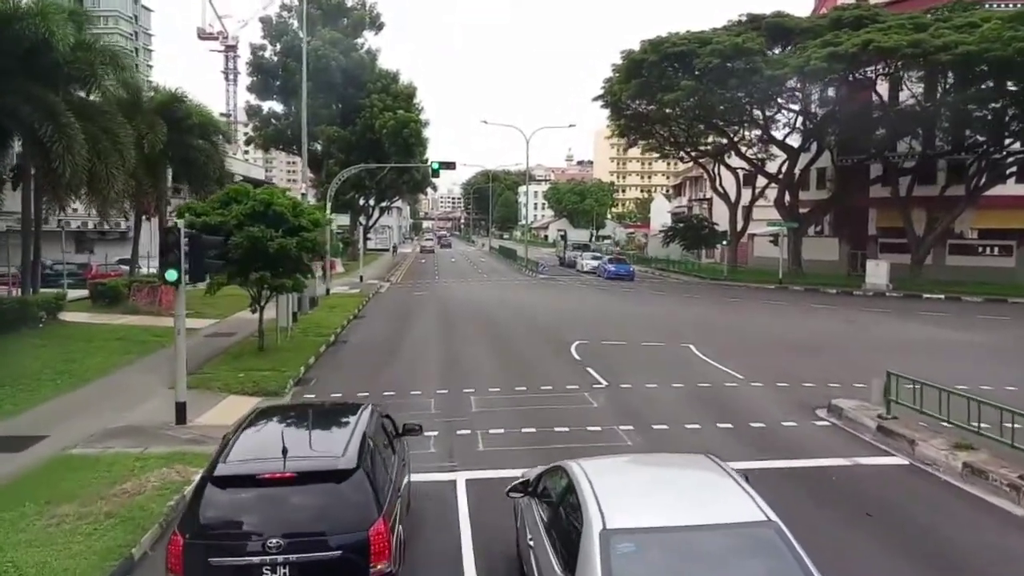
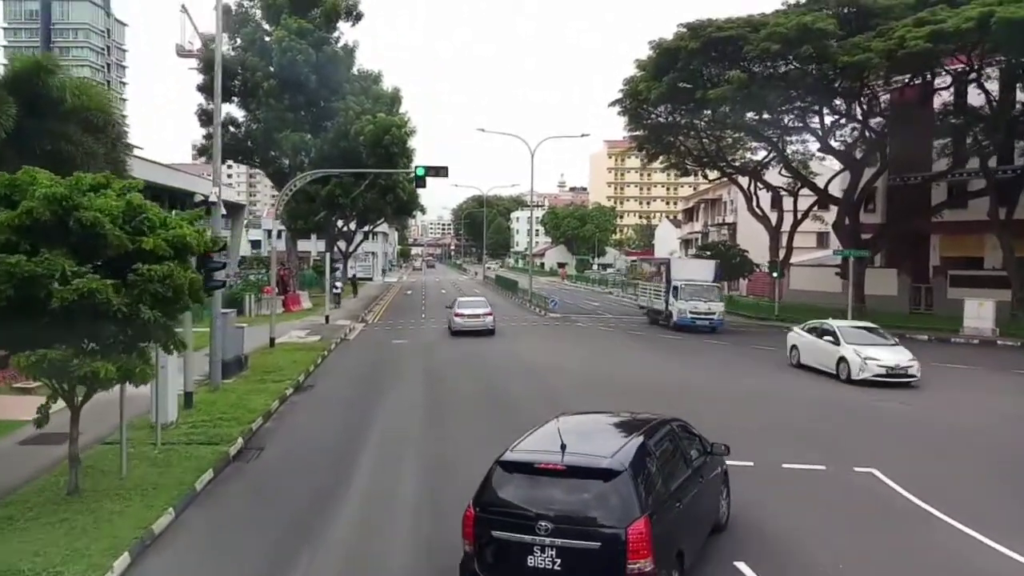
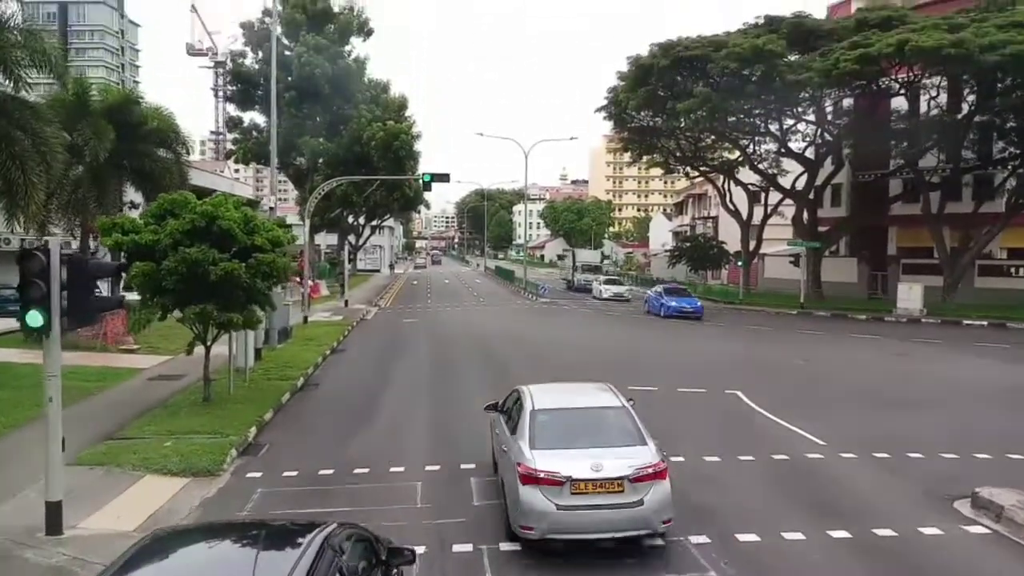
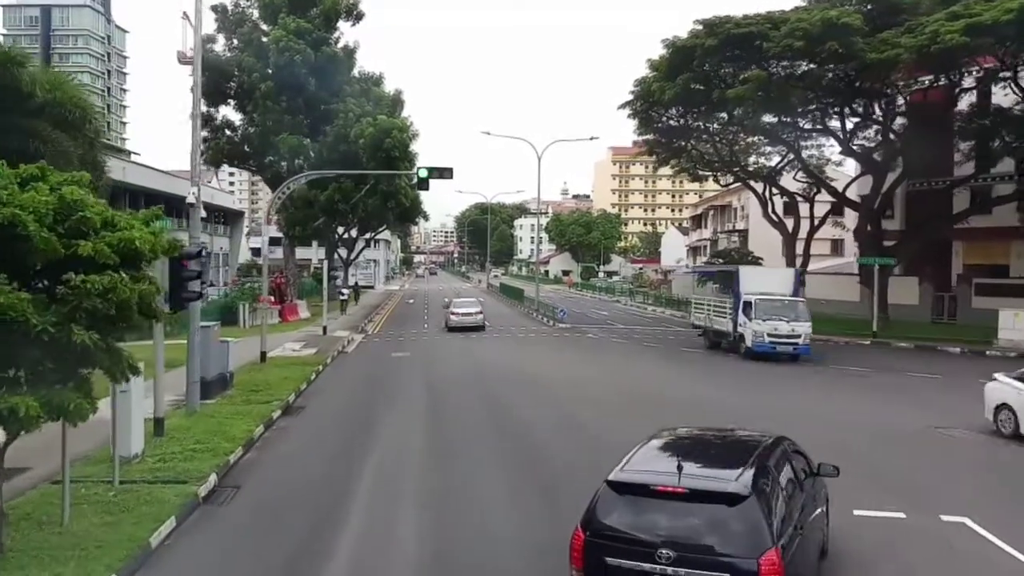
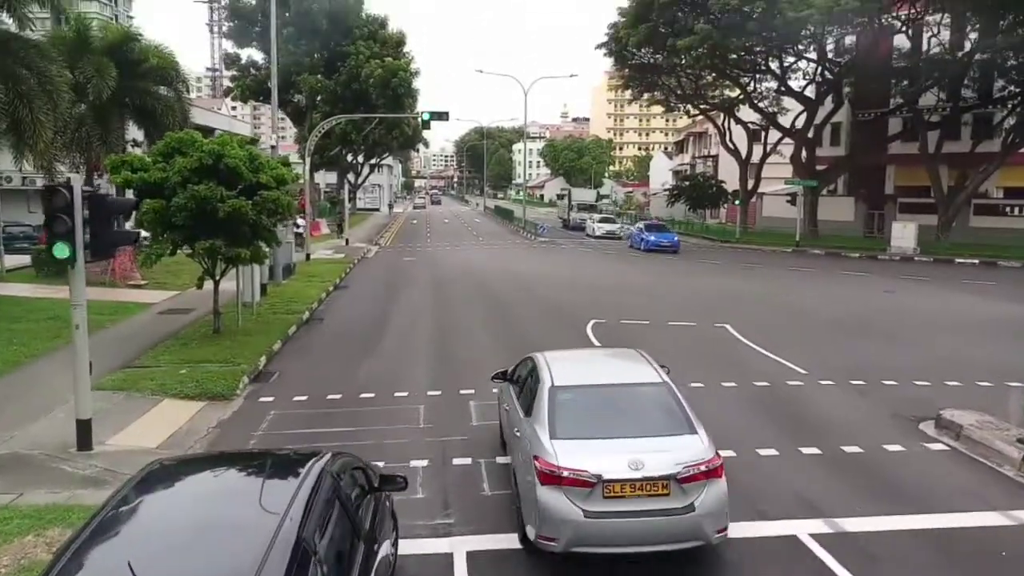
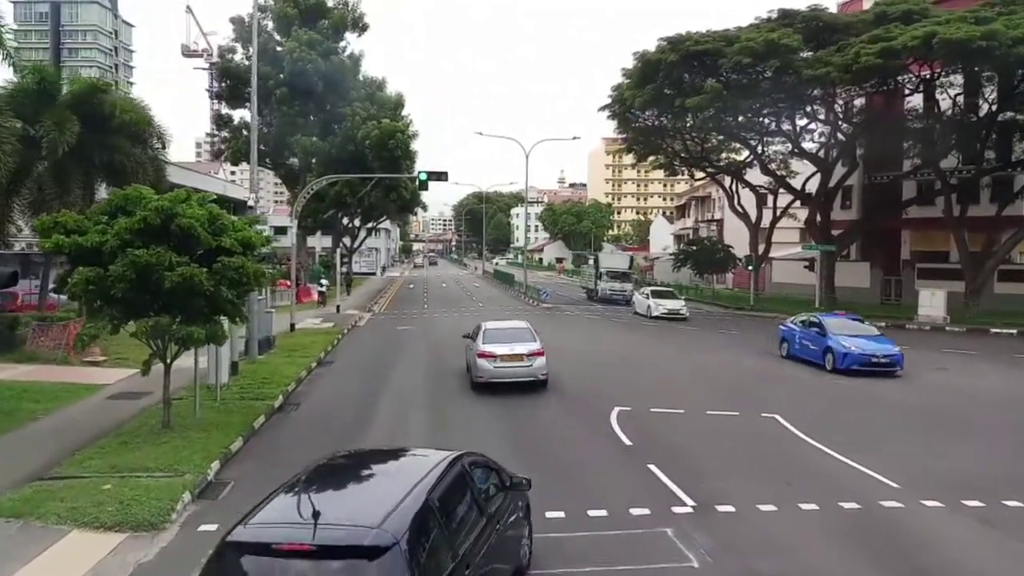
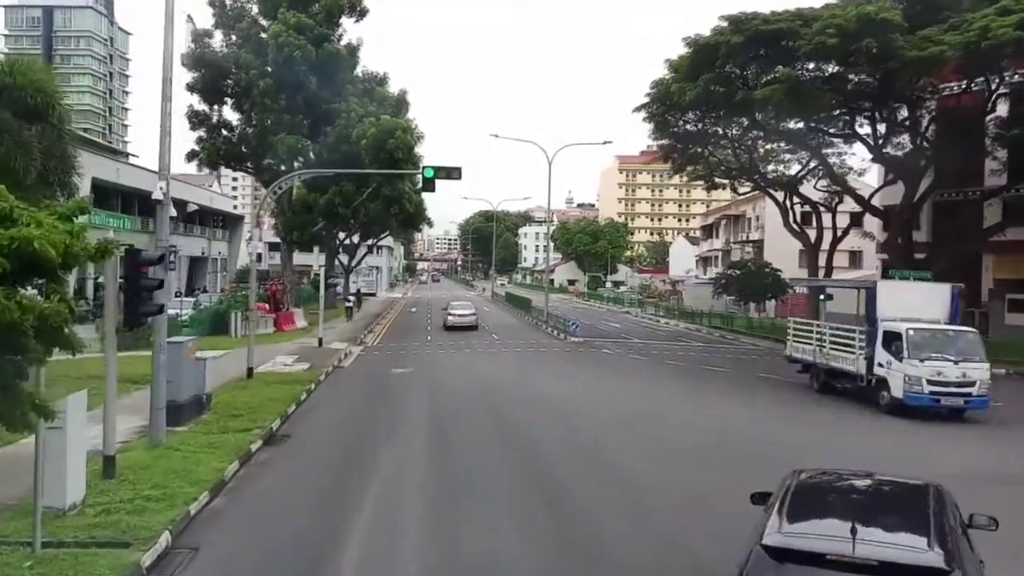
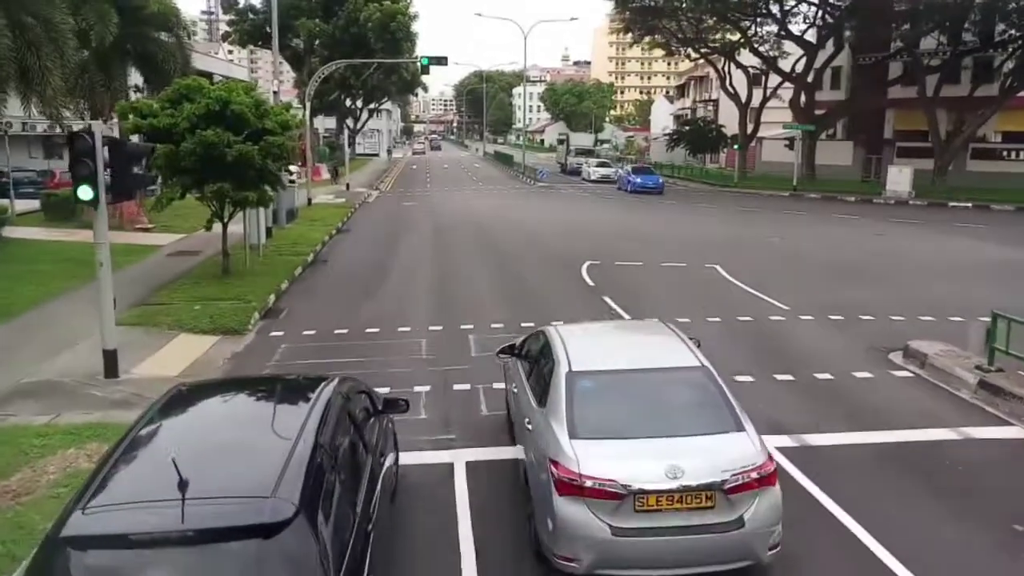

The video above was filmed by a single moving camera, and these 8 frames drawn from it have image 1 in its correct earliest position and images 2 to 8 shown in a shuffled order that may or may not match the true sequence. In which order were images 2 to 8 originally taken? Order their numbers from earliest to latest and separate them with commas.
8, 5, 3, 6, 2, 4, 7
